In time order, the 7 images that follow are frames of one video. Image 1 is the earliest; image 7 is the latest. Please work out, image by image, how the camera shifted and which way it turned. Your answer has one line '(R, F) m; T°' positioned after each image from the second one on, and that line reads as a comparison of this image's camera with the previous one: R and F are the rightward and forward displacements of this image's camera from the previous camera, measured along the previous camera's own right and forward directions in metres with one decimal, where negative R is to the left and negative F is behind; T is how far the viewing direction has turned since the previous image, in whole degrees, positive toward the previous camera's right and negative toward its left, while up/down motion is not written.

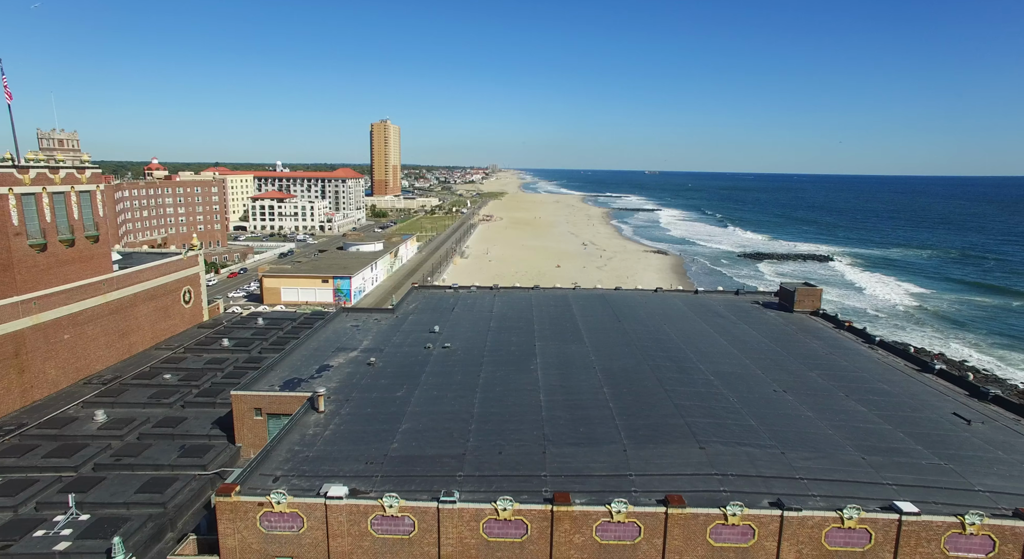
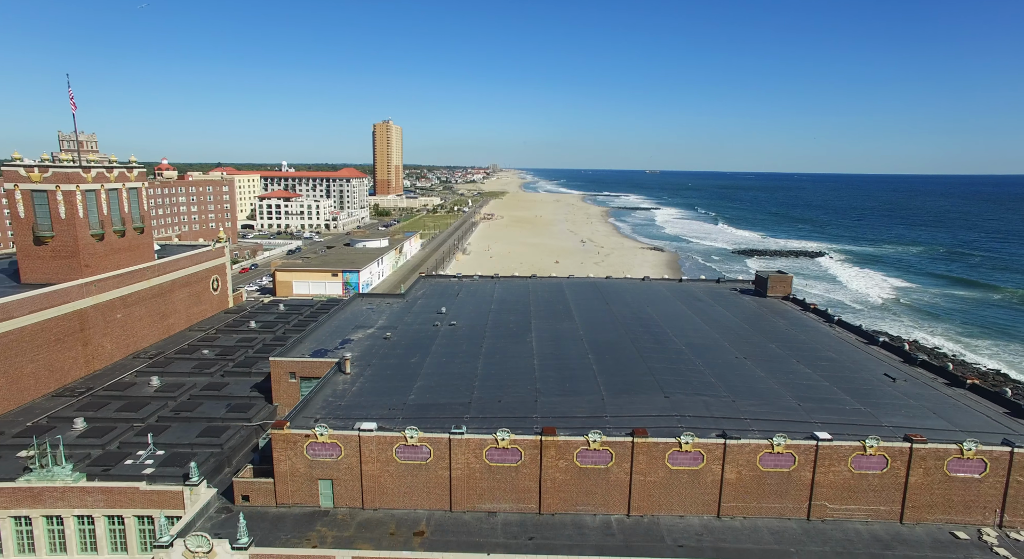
(+0.1, -4.5) m; 0°
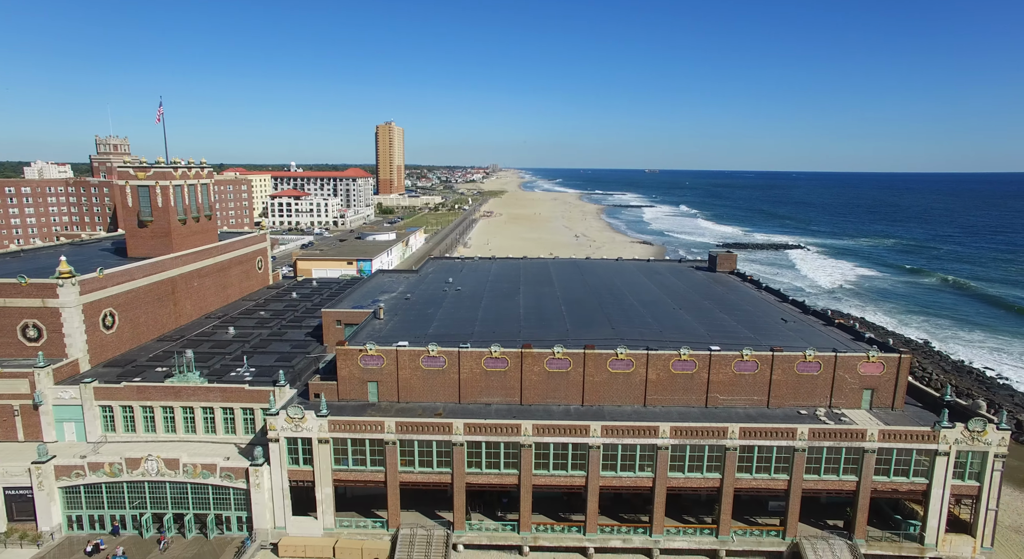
(+0.6, -10.3) m; 0°
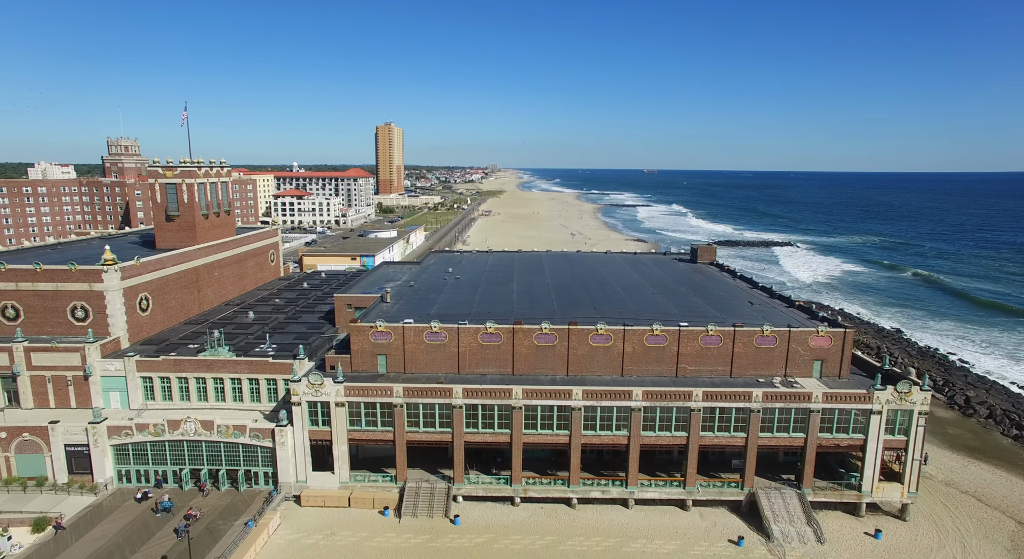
(+0.4, -4.4) m; 0°
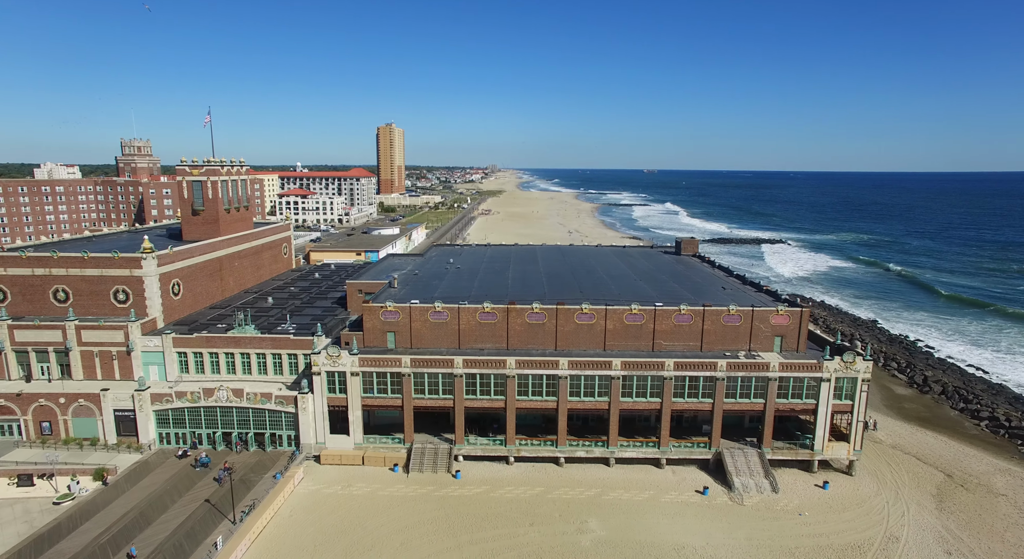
(+0.4, -4.7) m; 0°
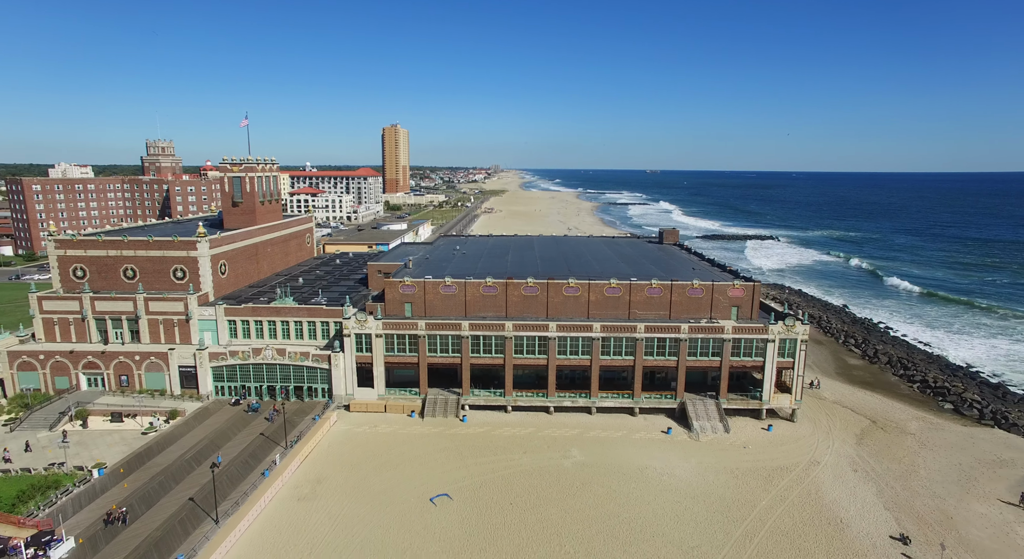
(+0.4, -7.8) m; 0°
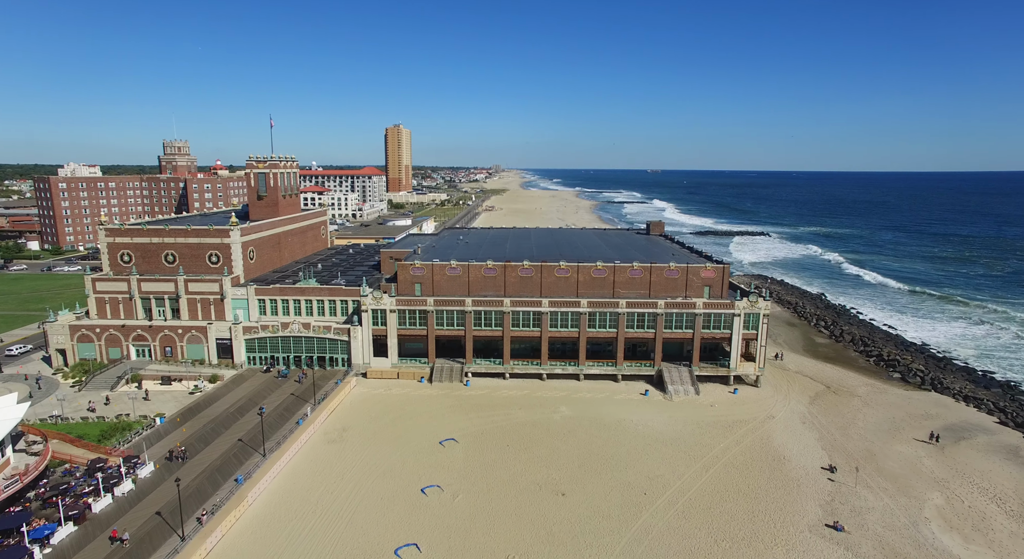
(+0.3, -6.4) m; 0°
